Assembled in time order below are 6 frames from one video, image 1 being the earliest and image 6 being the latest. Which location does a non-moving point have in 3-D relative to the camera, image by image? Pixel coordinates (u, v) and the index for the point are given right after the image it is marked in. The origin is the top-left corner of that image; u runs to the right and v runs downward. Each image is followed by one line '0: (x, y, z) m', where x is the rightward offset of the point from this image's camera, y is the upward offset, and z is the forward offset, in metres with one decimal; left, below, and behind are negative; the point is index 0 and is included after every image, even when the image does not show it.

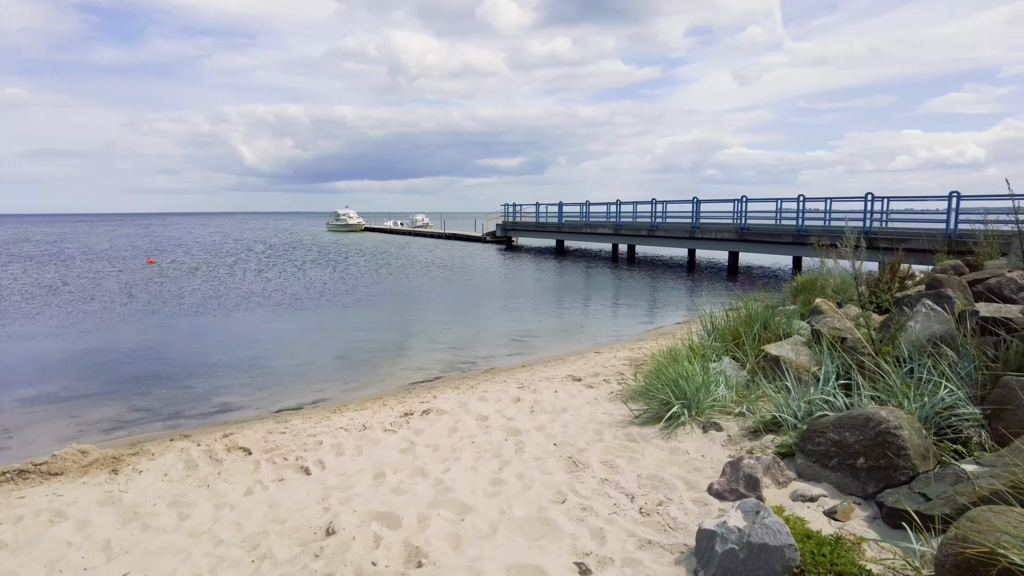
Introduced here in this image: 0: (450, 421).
0: (-0.6, -1.3, +6.2) m
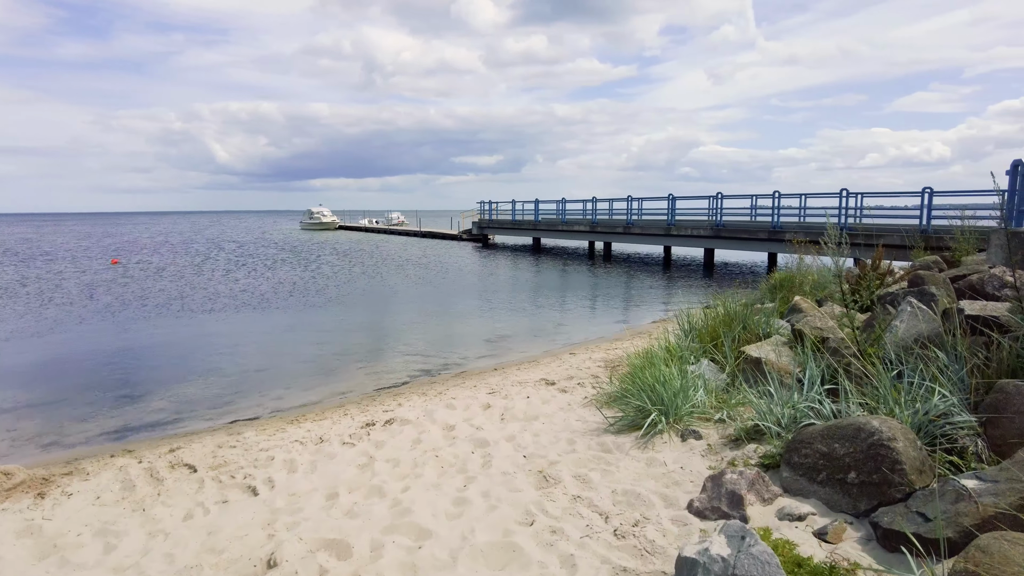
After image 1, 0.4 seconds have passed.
0: (-0.9, -1.3, +5.8) m
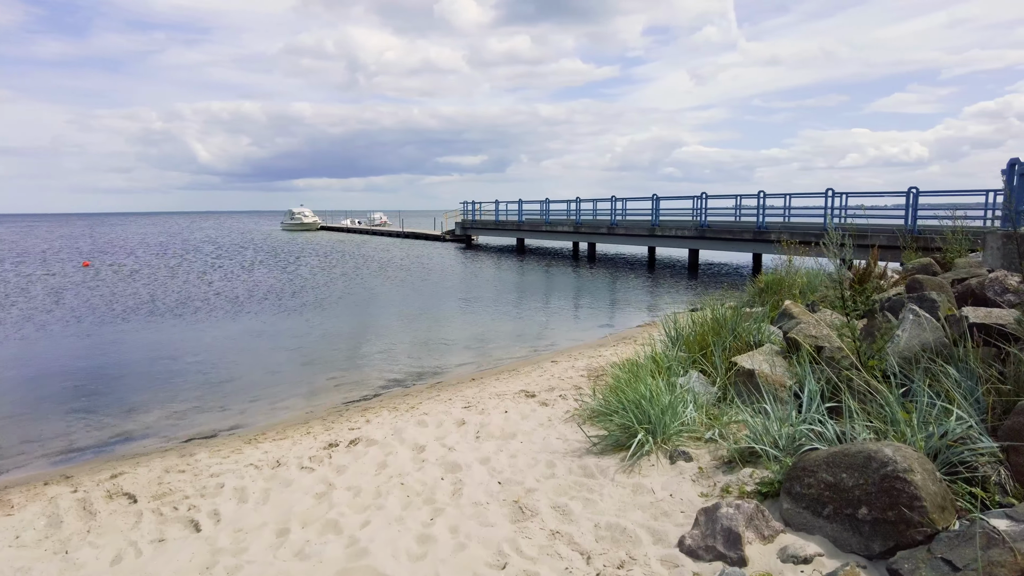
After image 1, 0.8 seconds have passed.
0: (-1.1, -1.4, +5.4) m
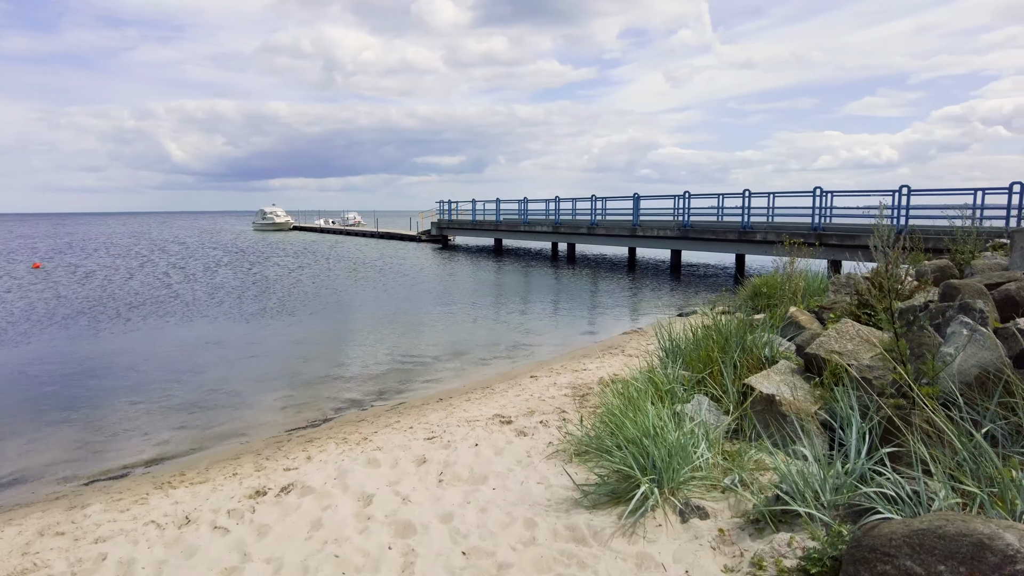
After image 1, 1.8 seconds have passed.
0: (-1.3, -1.5, +4.3) m
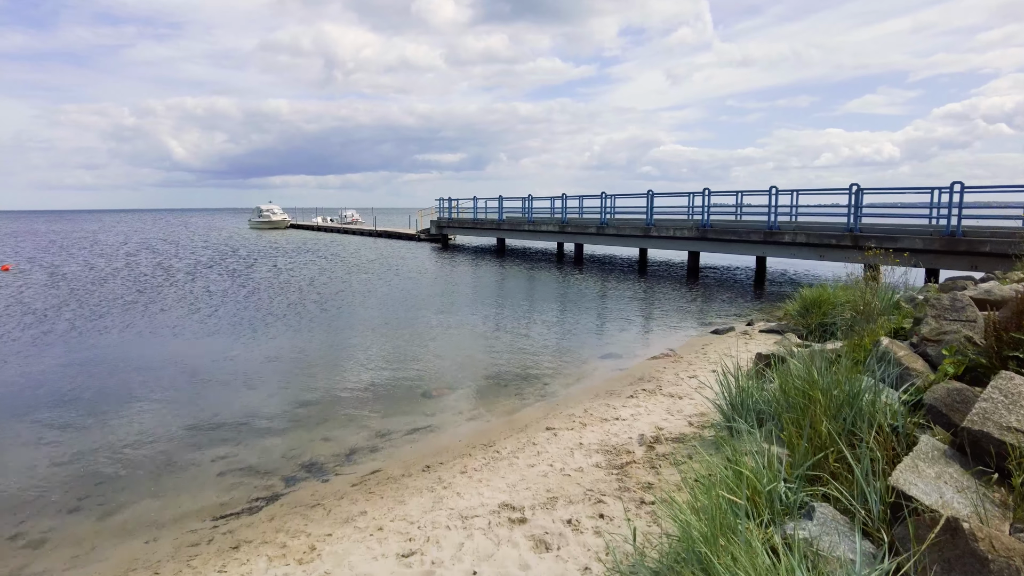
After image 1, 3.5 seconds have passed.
0: (-1.2, -1.7, +2.4) m
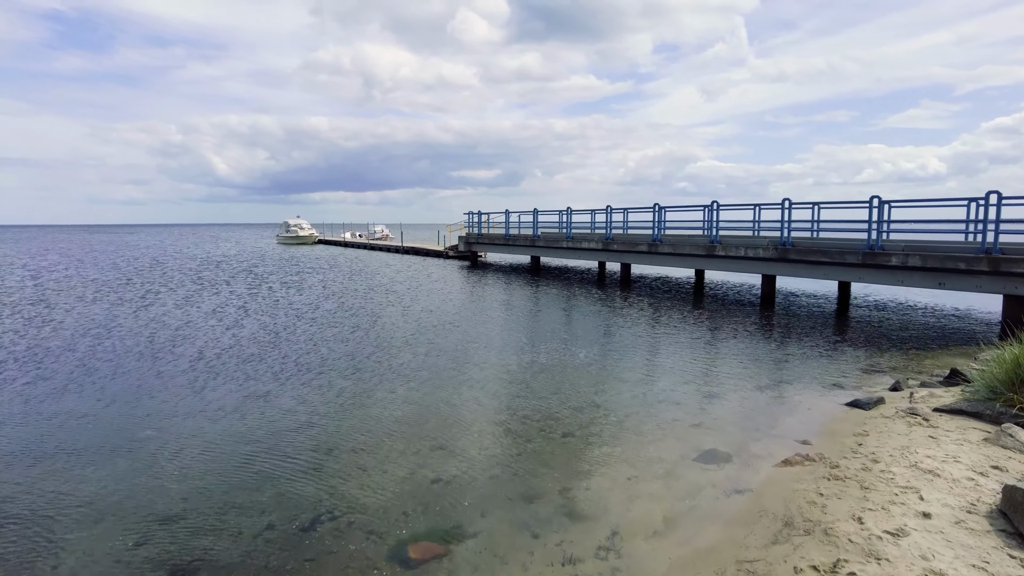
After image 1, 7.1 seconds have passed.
0: (-1.2, -2.1, -1.1) m
